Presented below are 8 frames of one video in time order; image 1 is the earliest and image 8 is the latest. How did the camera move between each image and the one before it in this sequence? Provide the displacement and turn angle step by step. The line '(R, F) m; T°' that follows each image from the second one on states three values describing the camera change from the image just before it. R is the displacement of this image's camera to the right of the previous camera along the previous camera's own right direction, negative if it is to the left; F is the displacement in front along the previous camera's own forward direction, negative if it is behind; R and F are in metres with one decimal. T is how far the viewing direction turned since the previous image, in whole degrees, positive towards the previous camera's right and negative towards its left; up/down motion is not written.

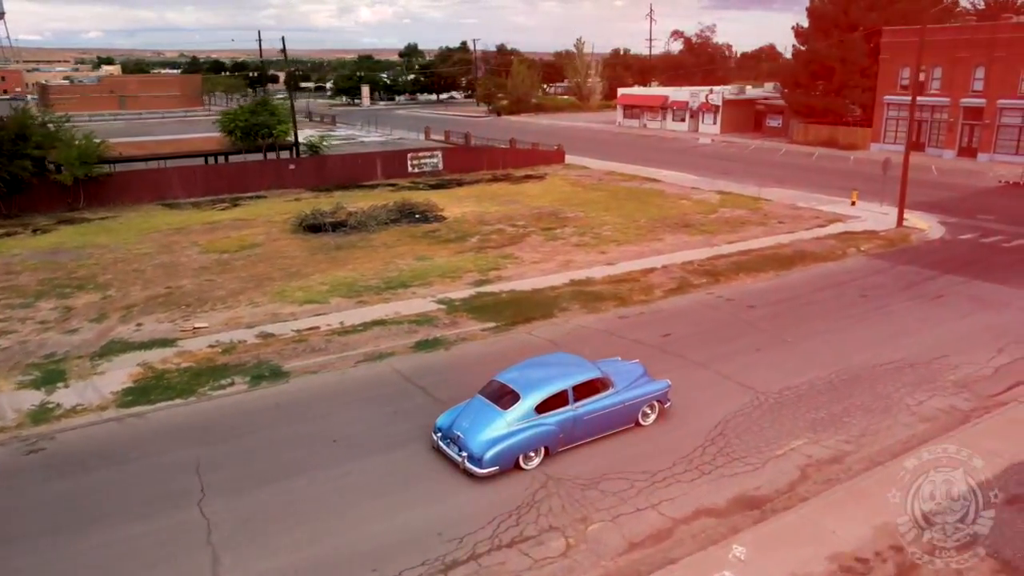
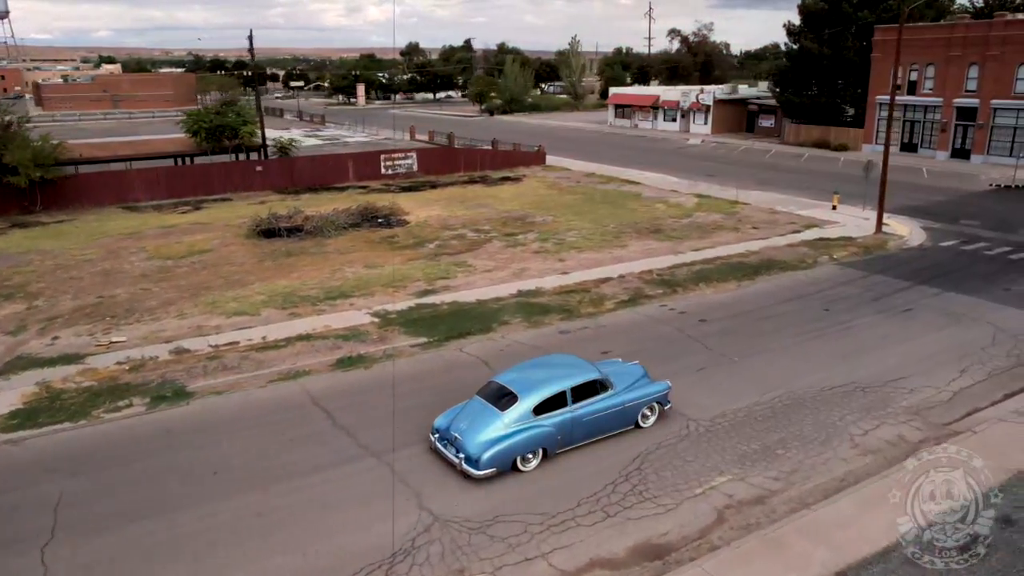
(+1.6, +1.0) m; -1°
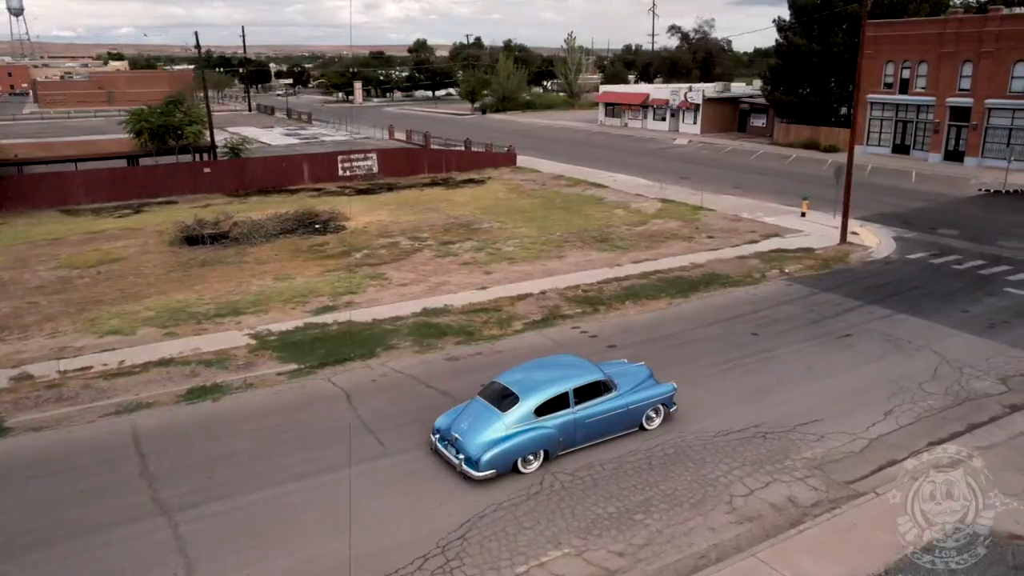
(+2.6, +1.7) m; -1°
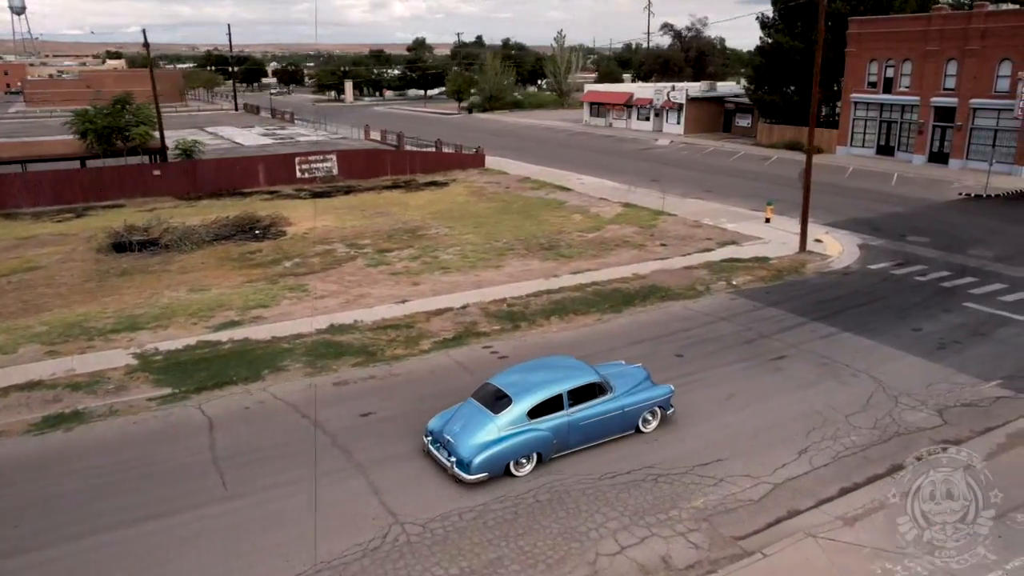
(+2.0, +1.3) m; -1°
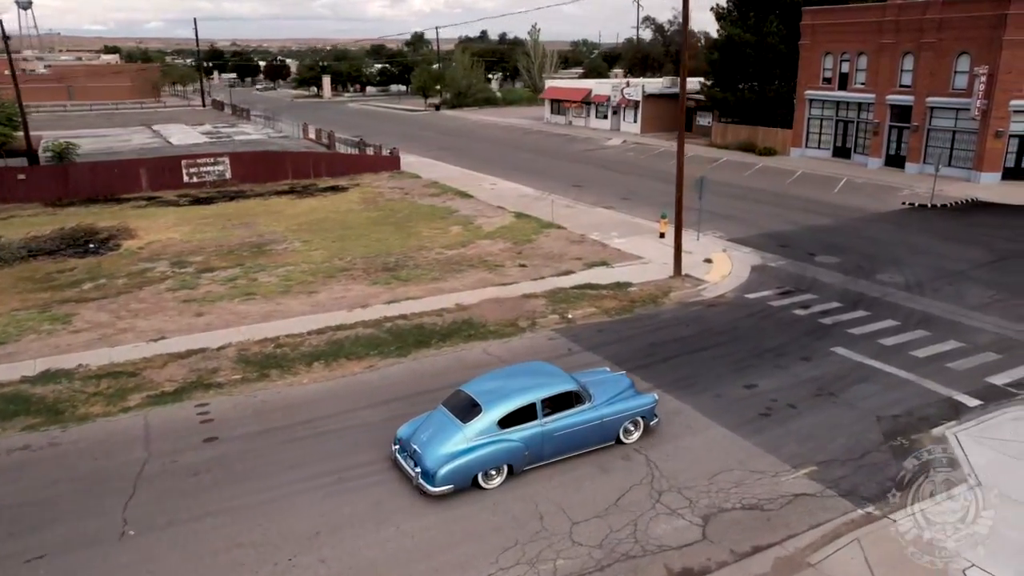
(+4.9, +3.0) m; -2°
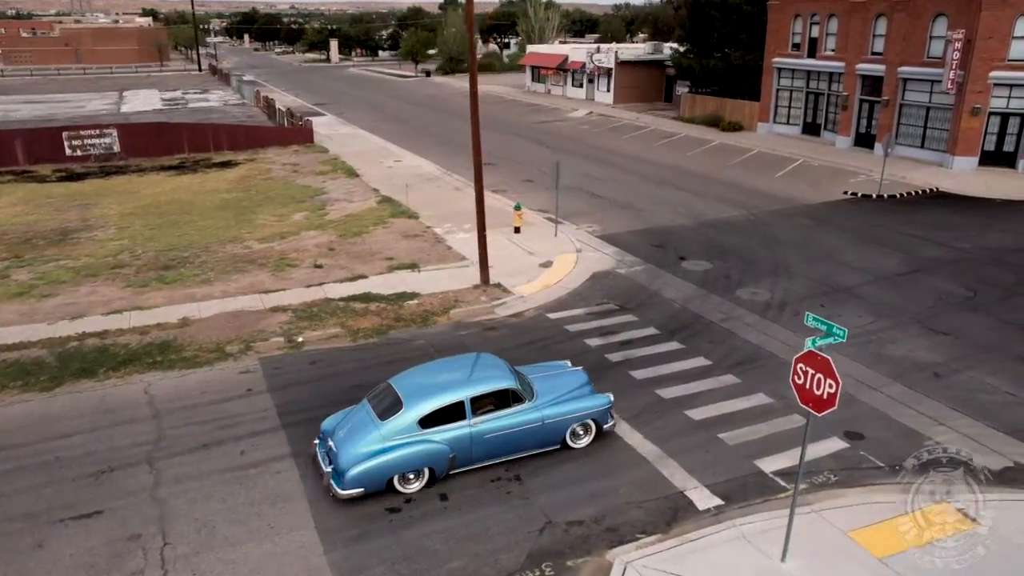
(+5.8, +3.4) m; -4°
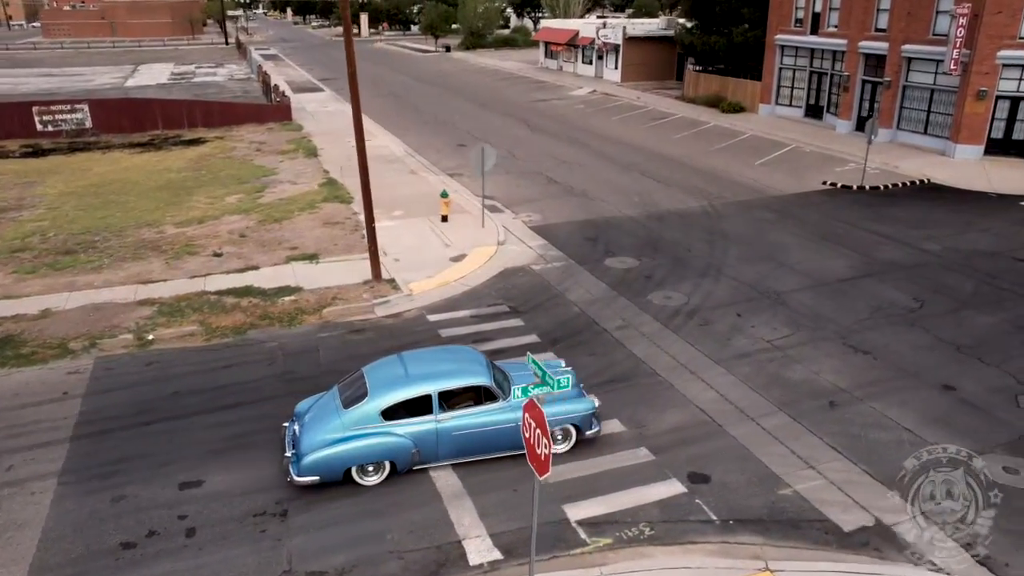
(+3.0, +1.3) m; -4°
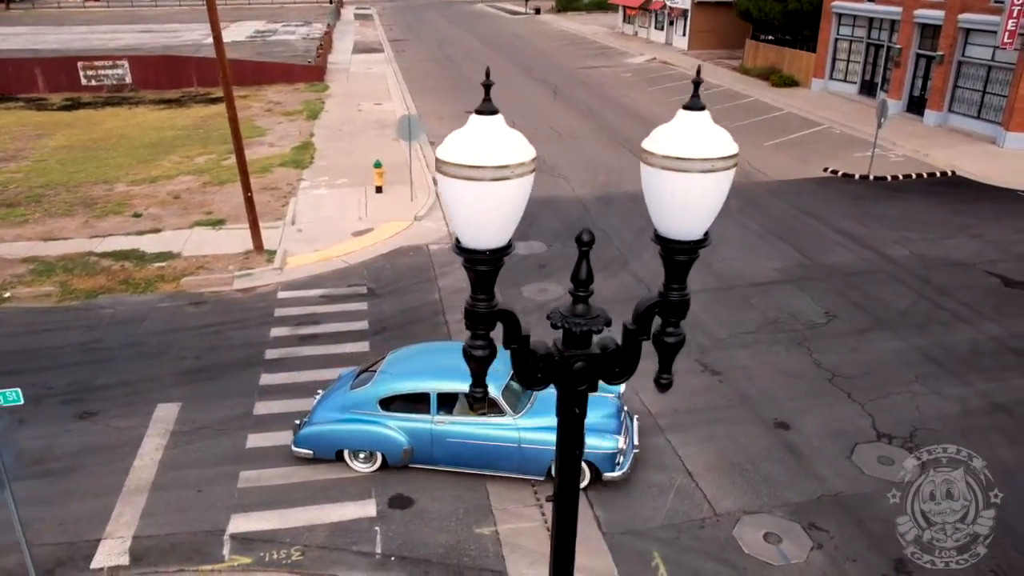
(+4.4, +1.3) m; -9°
